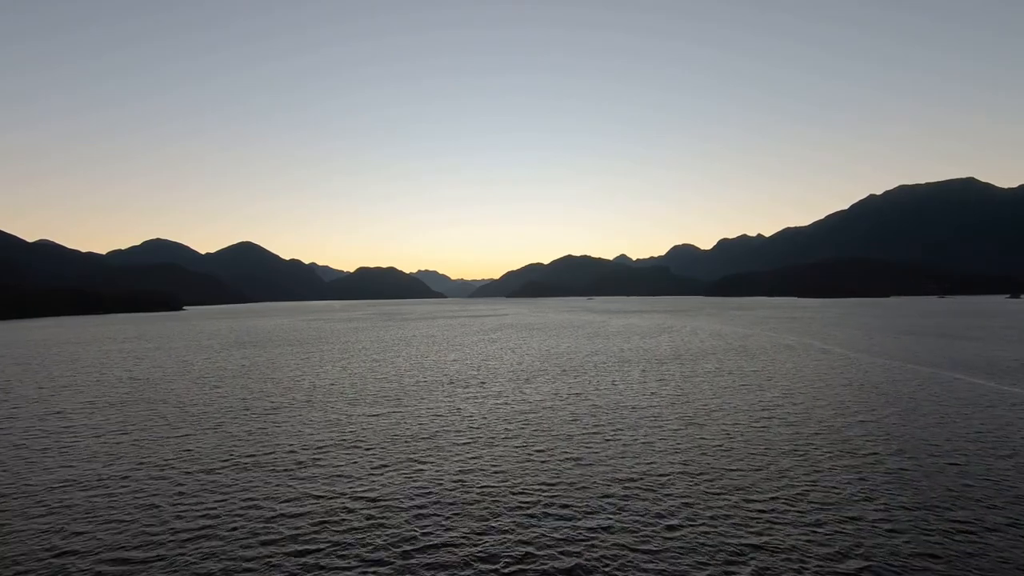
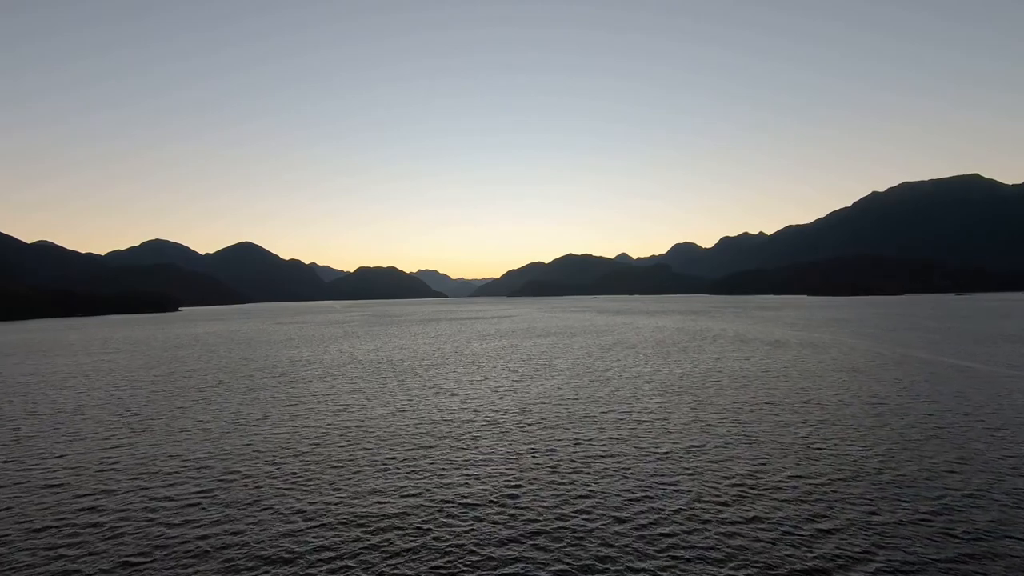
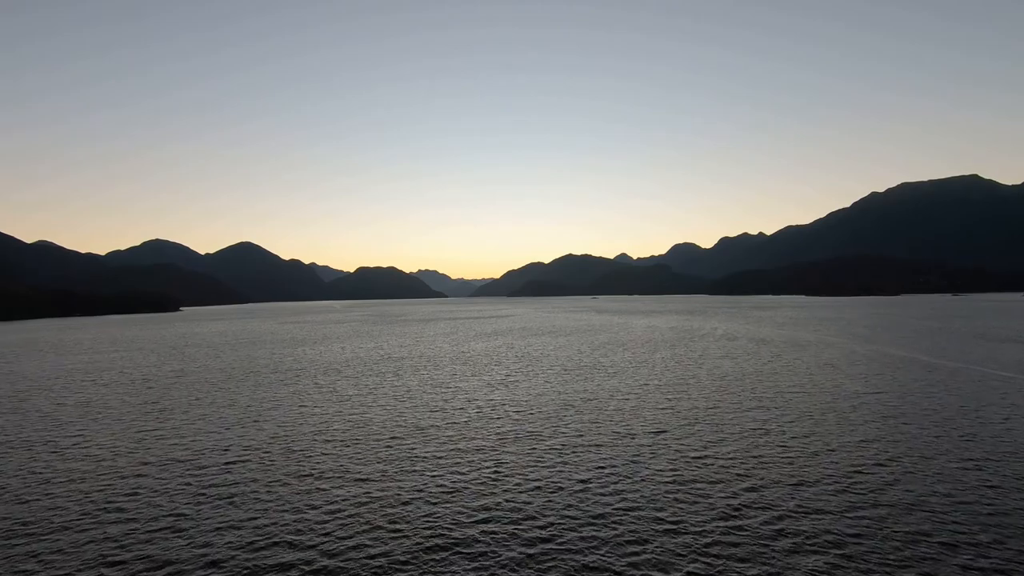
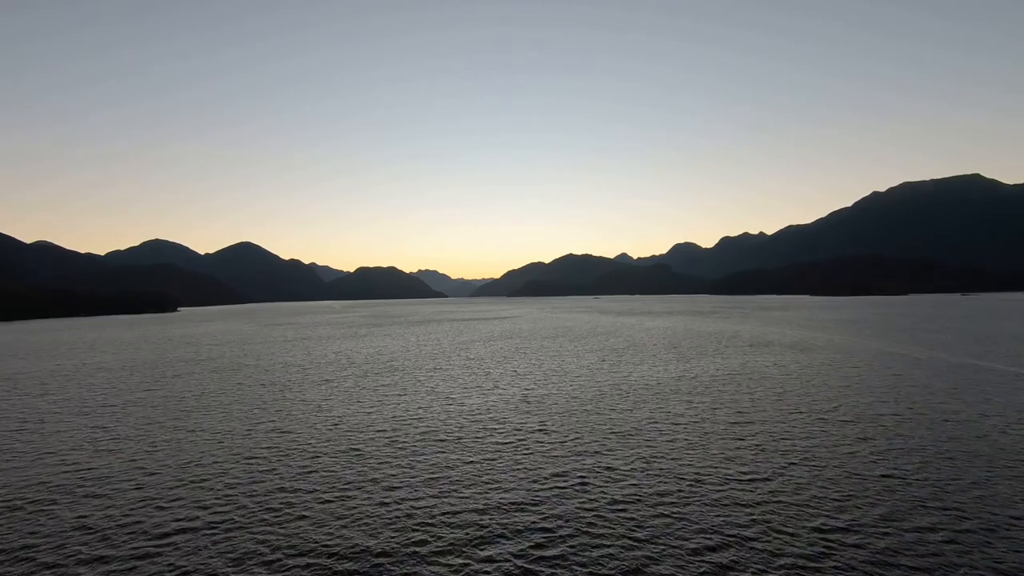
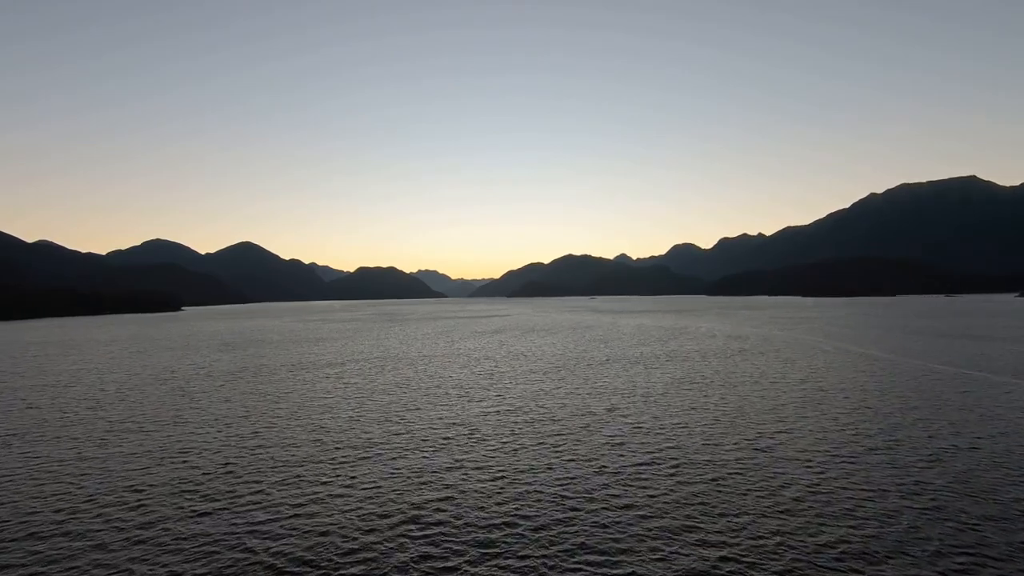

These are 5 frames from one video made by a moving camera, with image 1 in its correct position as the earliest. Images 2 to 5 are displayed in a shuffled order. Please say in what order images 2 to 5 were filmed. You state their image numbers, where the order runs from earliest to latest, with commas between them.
5, 3, 2, 4
